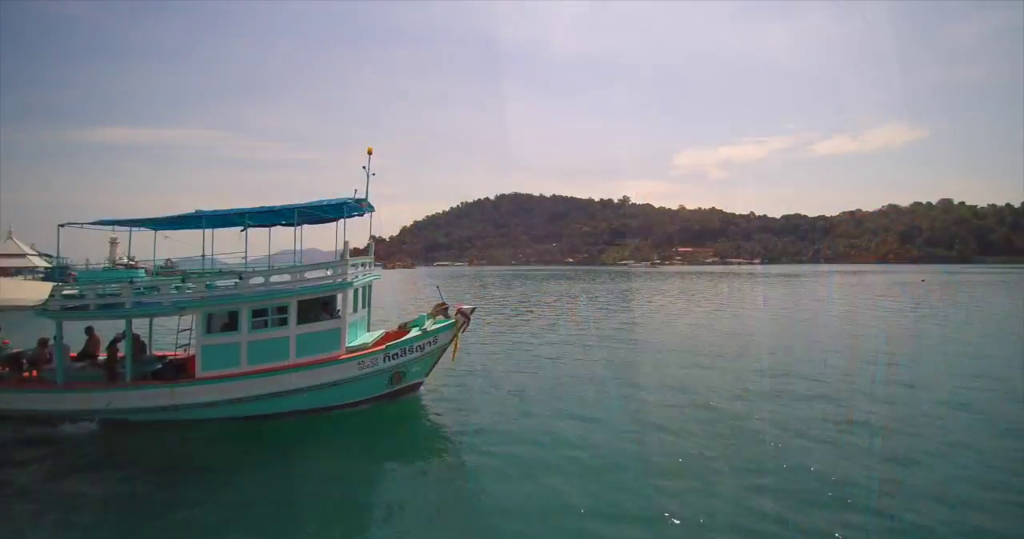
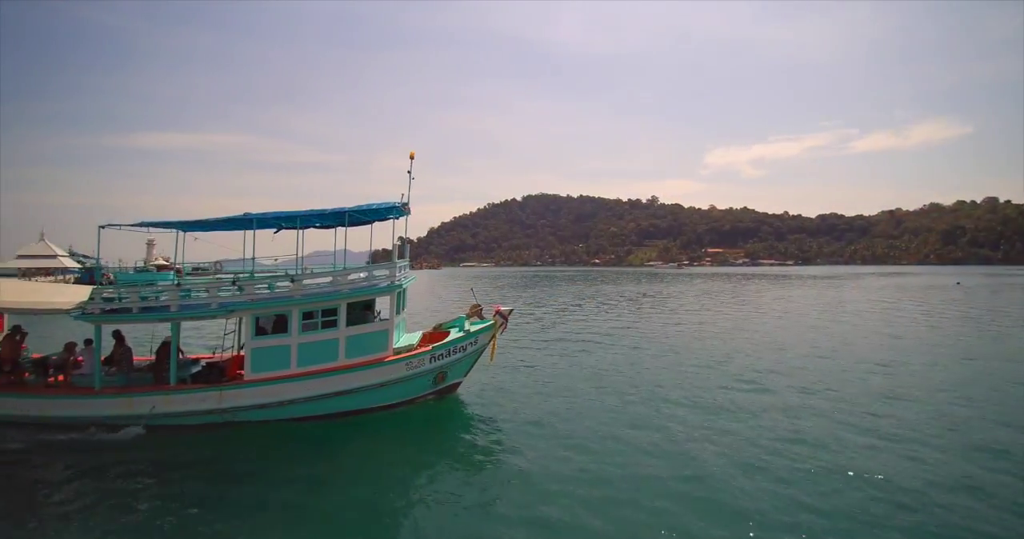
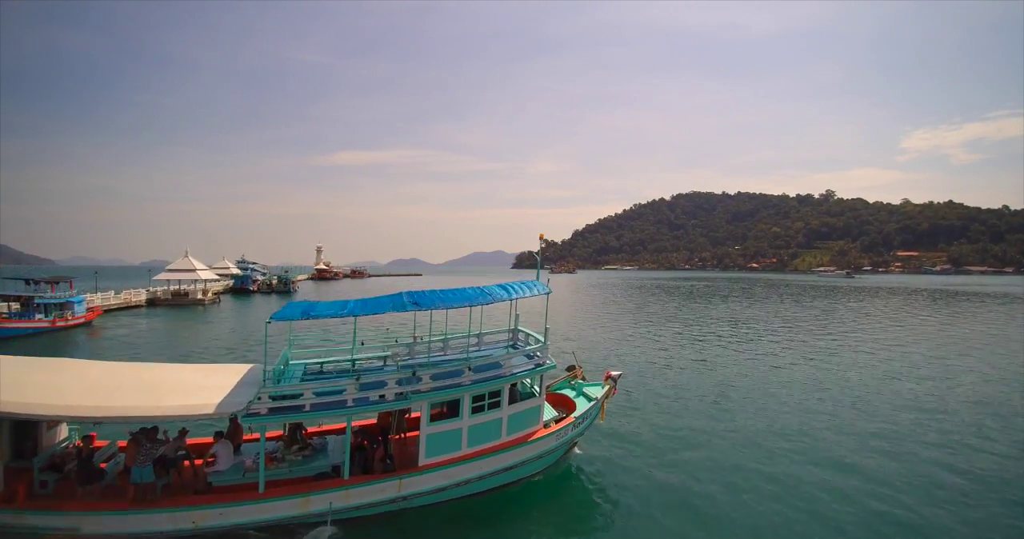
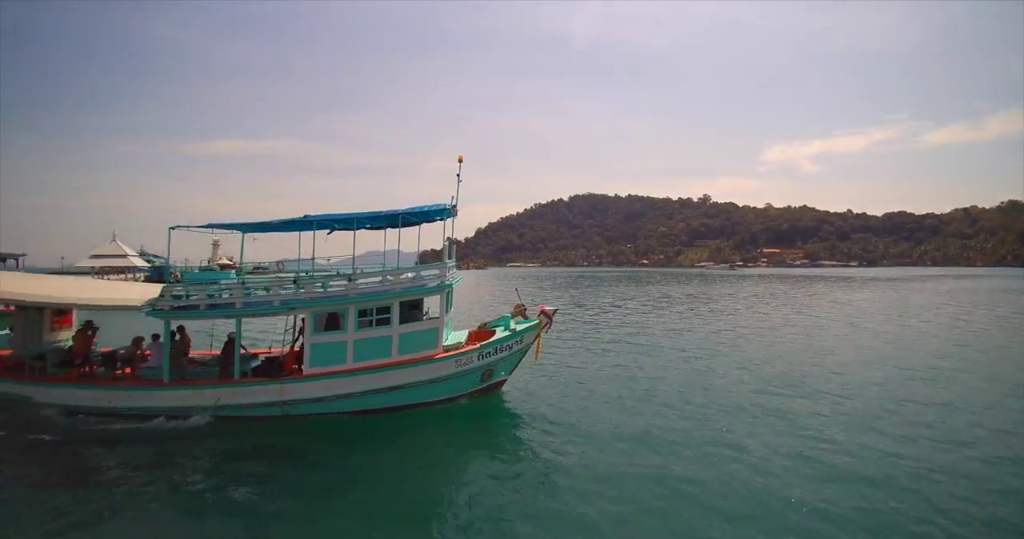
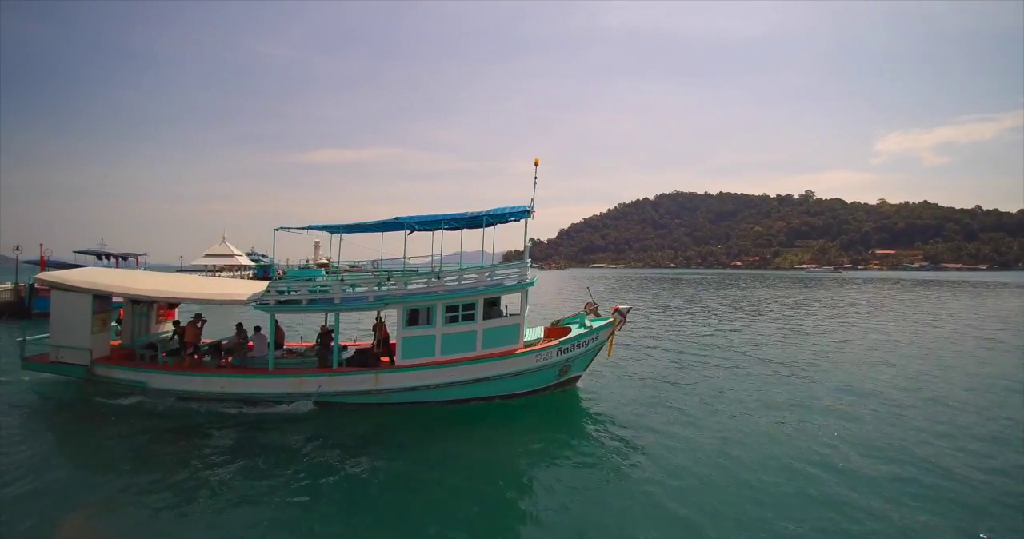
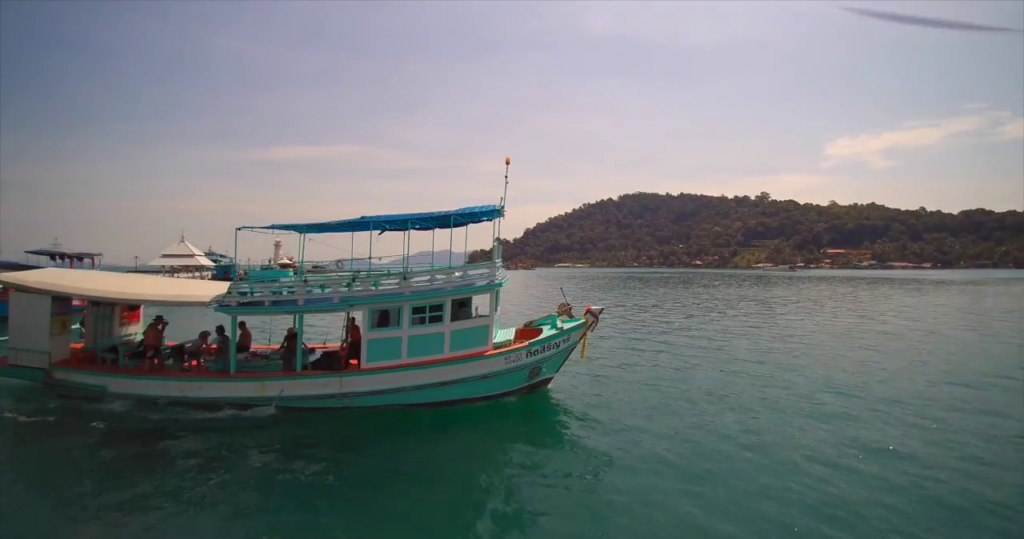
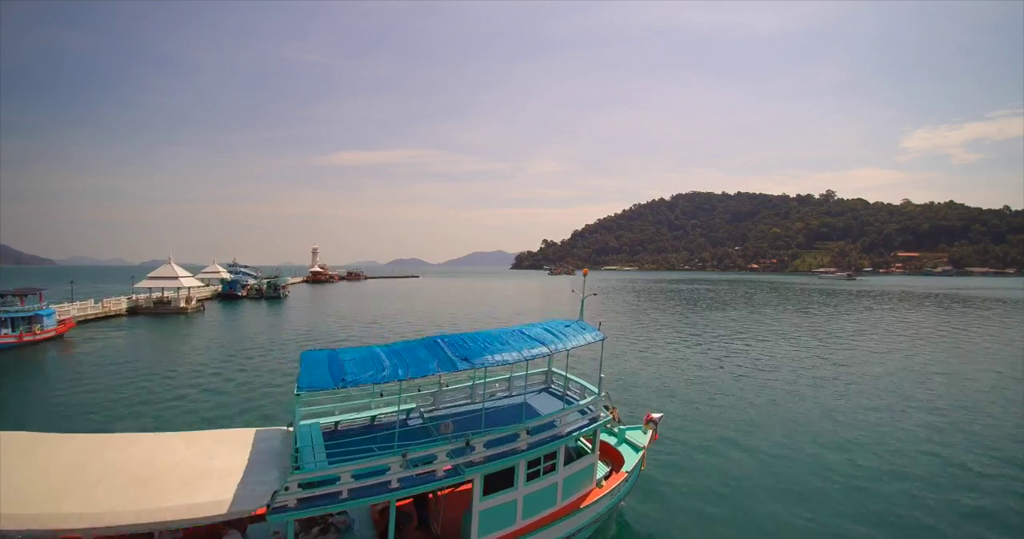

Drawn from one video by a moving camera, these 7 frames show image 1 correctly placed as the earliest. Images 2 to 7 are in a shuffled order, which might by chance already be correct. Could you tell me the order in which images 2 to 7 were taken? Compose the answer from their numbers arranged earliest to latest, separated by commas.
2, 4, 6, 5, 3, 7
